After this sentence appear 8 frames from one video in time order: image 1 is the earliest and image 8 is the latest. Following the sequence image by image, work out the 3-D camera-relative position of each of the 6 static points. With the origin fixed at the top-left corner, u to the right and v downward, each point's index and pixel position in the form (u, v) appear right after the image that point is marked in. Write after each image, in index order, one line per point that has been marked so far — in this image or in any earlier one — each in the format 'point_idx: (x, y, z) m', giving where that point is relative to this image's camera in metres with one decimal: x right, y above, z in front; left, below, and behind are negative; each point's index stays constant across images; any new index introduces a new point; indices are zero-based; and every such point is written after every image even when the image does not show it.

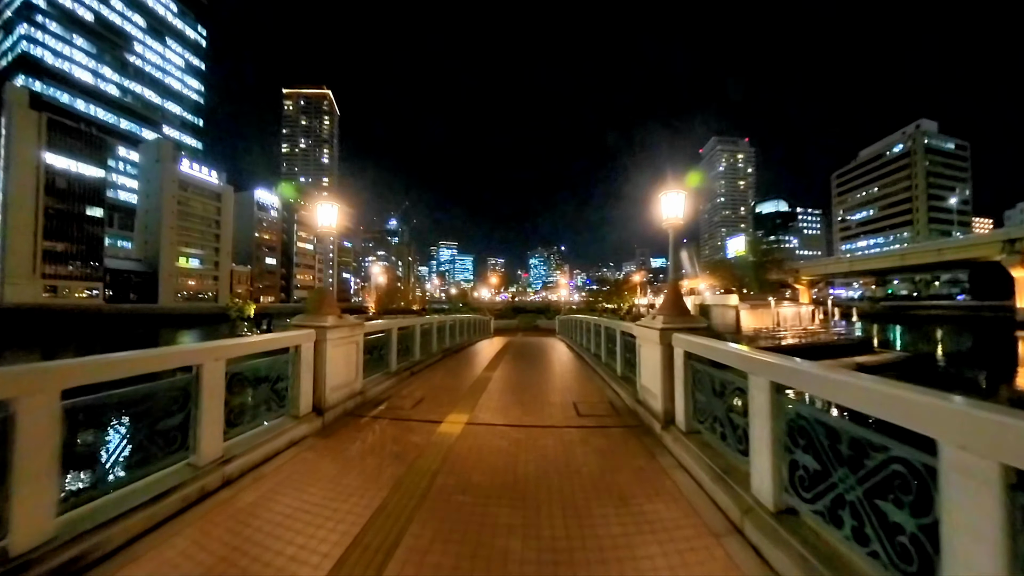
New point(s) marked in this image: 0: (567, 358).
0: (+1.5, -2.2, +14.5) m
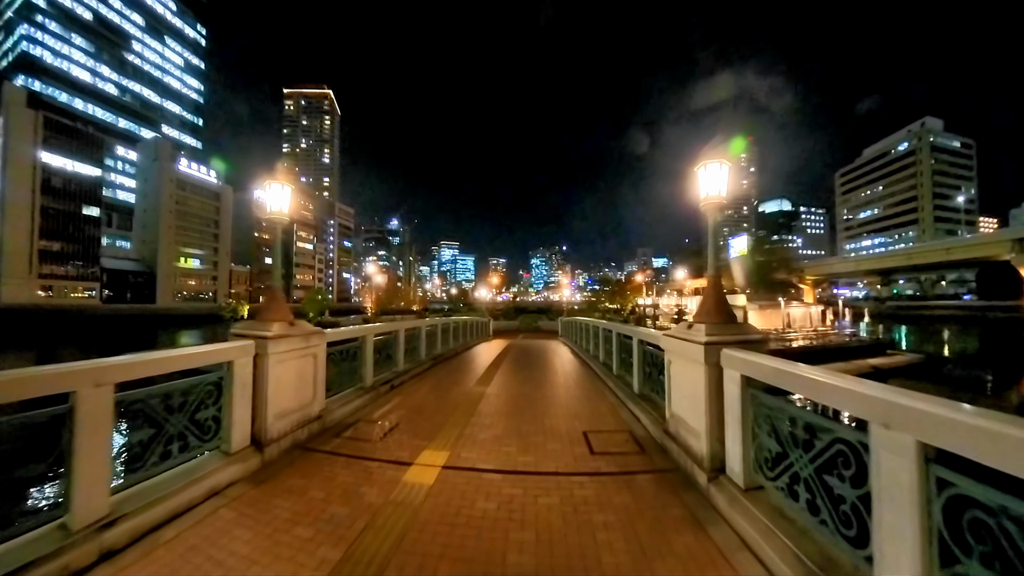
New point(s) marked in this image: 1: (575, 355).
0: (+1.5, -2.2, +13.4) m
1: (+2.0, -2.2, +16.3) m
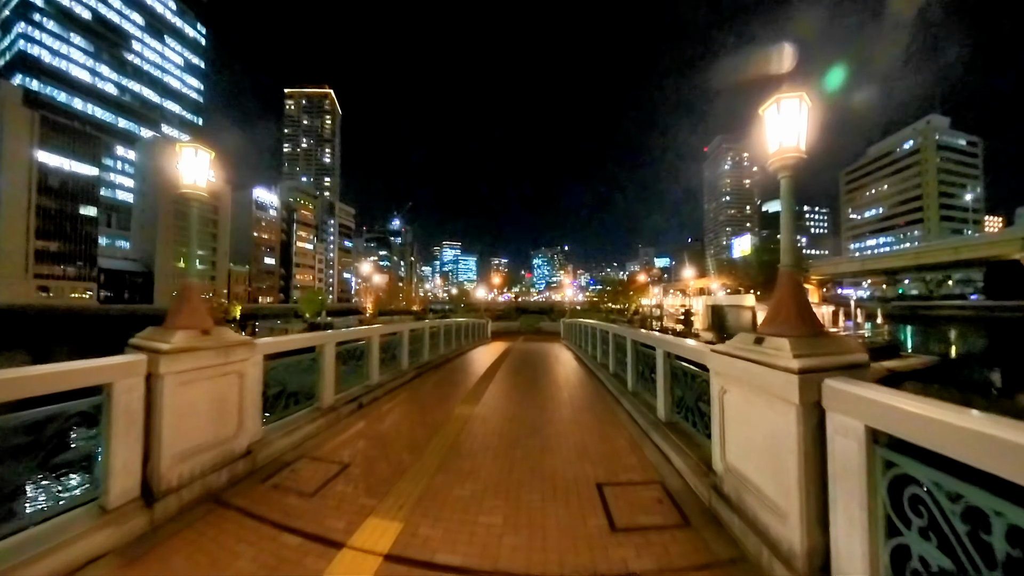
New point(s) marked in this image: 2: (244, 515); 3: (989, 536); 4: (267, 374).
0: (+1.5, -2.1, +12.3) m
1: (+2.0, -2.2, +15.1) m
2: (-1.7, -1.5, +3.3) m
3: (+1.5, -0.8, +1.6) m
4: (-2.6, -0.9, +5.1) m
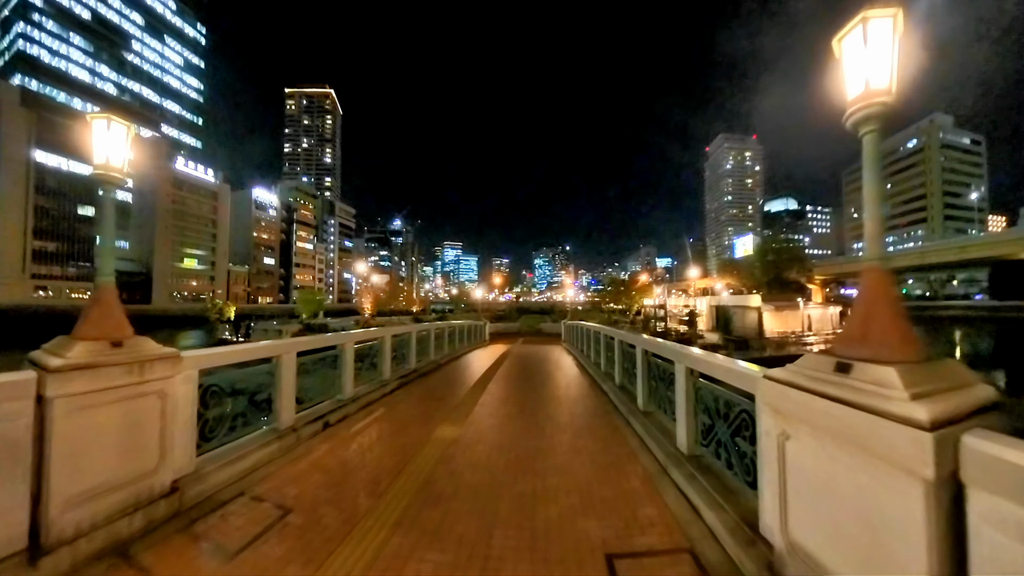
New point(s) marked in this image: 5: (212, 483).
0: (+1.4, -2.1, +11.5) m
1: (+1.9, -2.2, +14.4) m
2: (-1.8, -1.5, +2.6) m
3: (+1.4, -0.8, +0.9) m
4: (-2.7, -0.9, +4.4) m
5: (-2.3, -1.5, +3.9) m
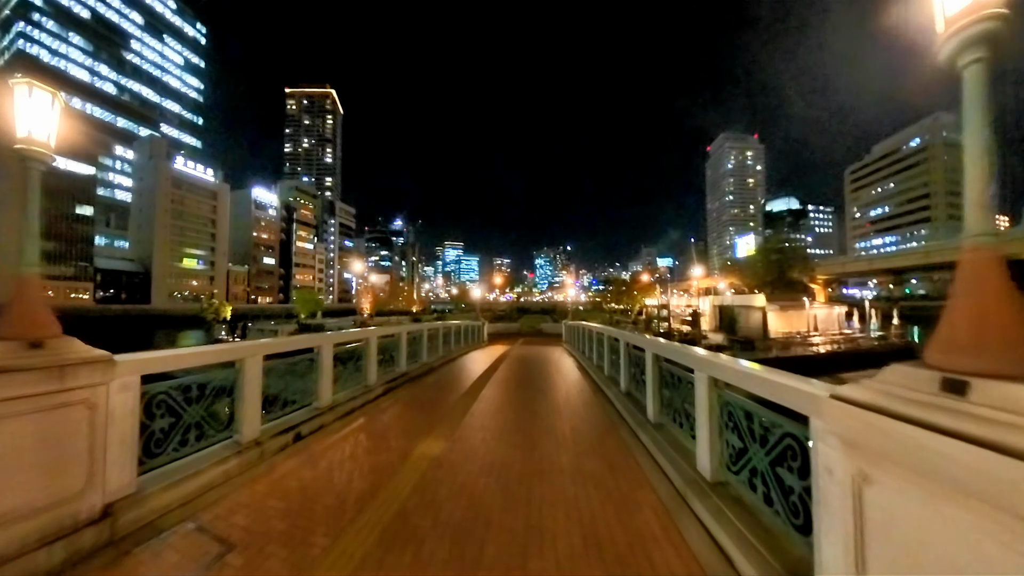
0: (+1.4, -2.1, +11.0) m
1: (+1.9, -2.2, +13.9) m
2: (-1.9, -1.4, +2.1) m
3: (+1.4, -0.8, +0.3) m
4: (-2.7, -0.9, +3.8) m
5: (-2.3, -1.4, +3.4) m
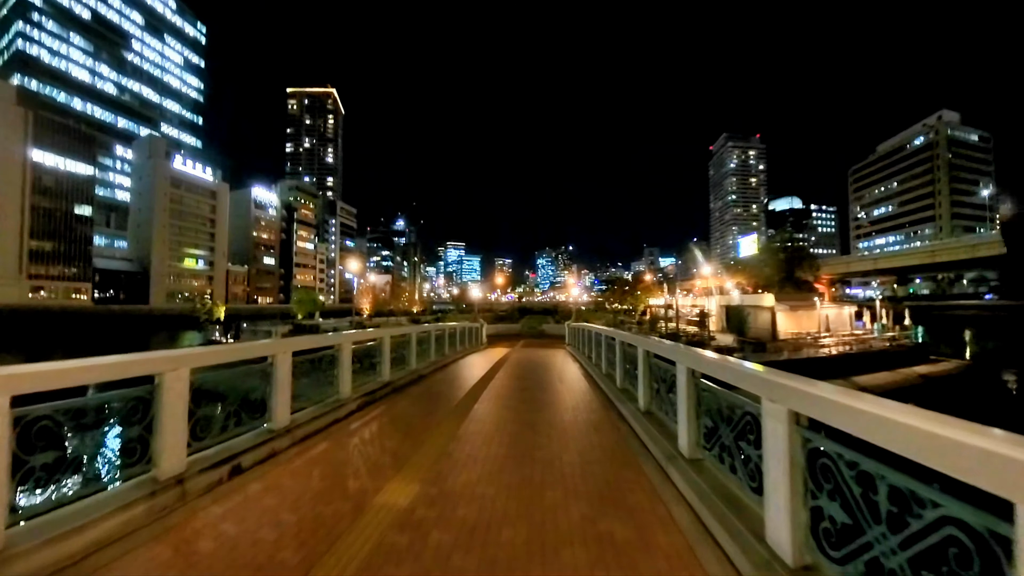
0: (+1.4, -2.1, +10.1) m
1: (+1.9, -2.2, +13.0) m
2: (-1.9, -1.4, +1.2) m
3: (+1.3, -0.7, -0.5) m
4: (-2.8, -0.8, +3.0) m
5: (-2.3, -1.4, +2.5) m
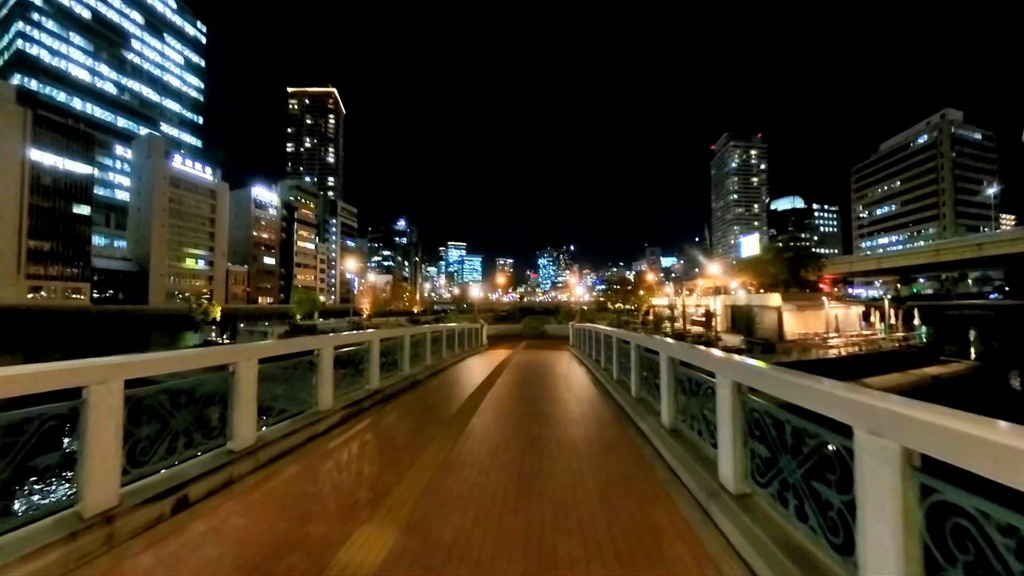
0: (+1.4, -2.1, +9.5) m
1: (+2.0, -2.1, +12.4) m
2: (-1.9, -1.4, +0.6) m
3: (+1.3, -0.7, -1.1) m
4: (-2.7, -0.8, +2.4) m
5: (-2.3, -1.4, +1.9) m
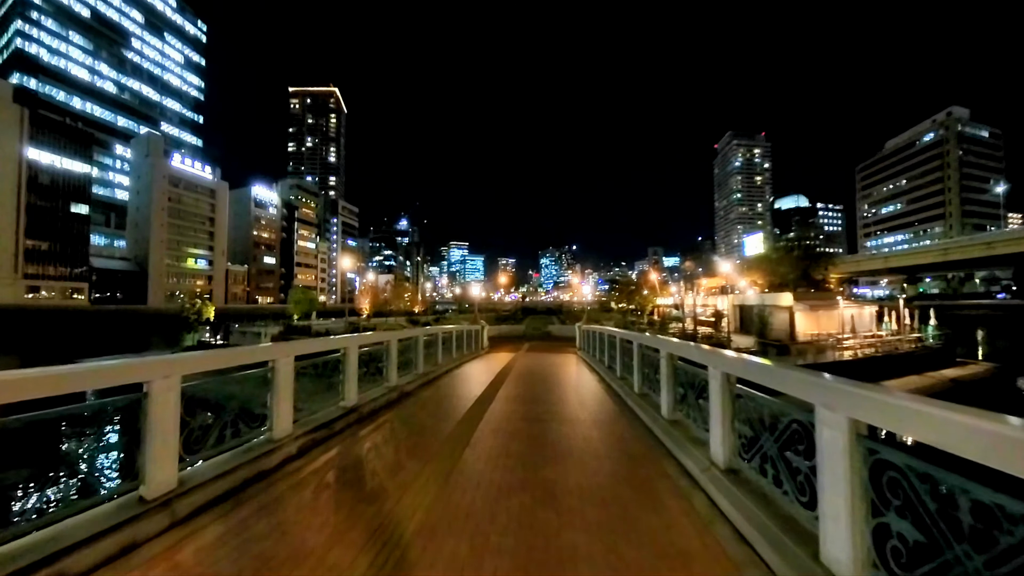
0: (+1.5, -2.0, +8.5) m
1: (+2.0, -2.1, +11.4) m
2: (-1.9, -1.4, -0.4) m
3: (+1.3, -0.7, -2.1) m
4: (-2.7, -0.8, +1.4) m
5: (-2.3, -1.4, +0.9) m
